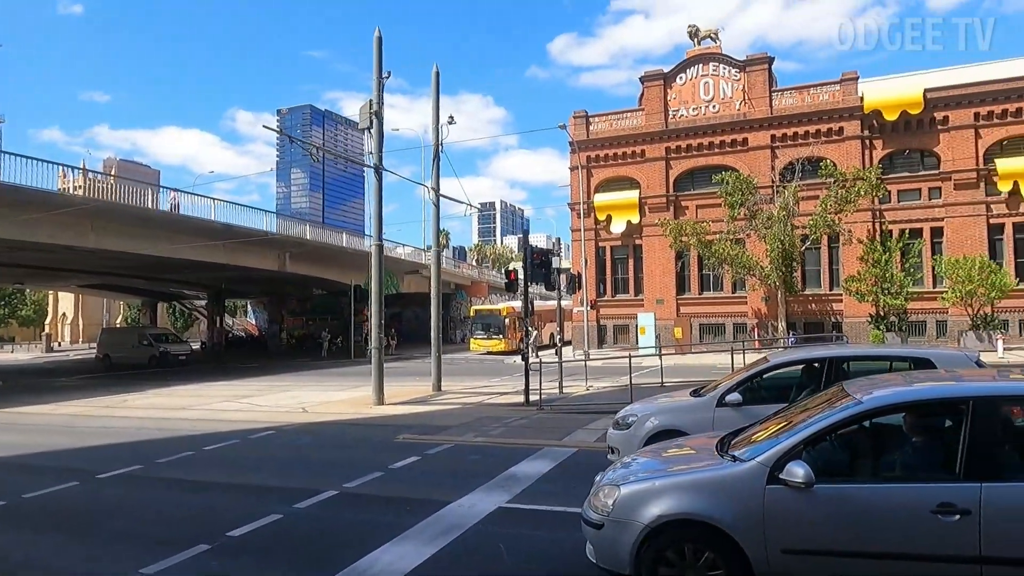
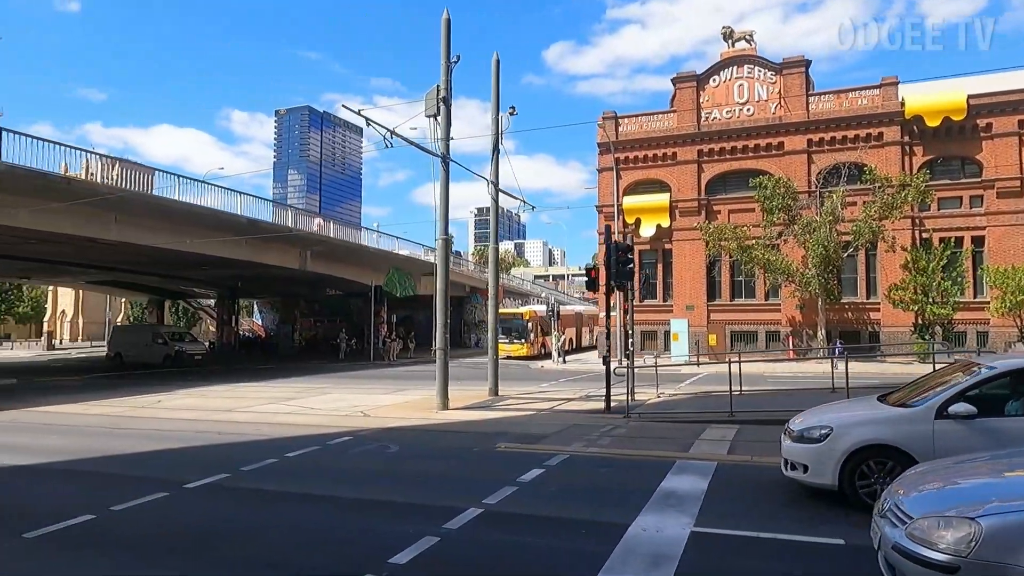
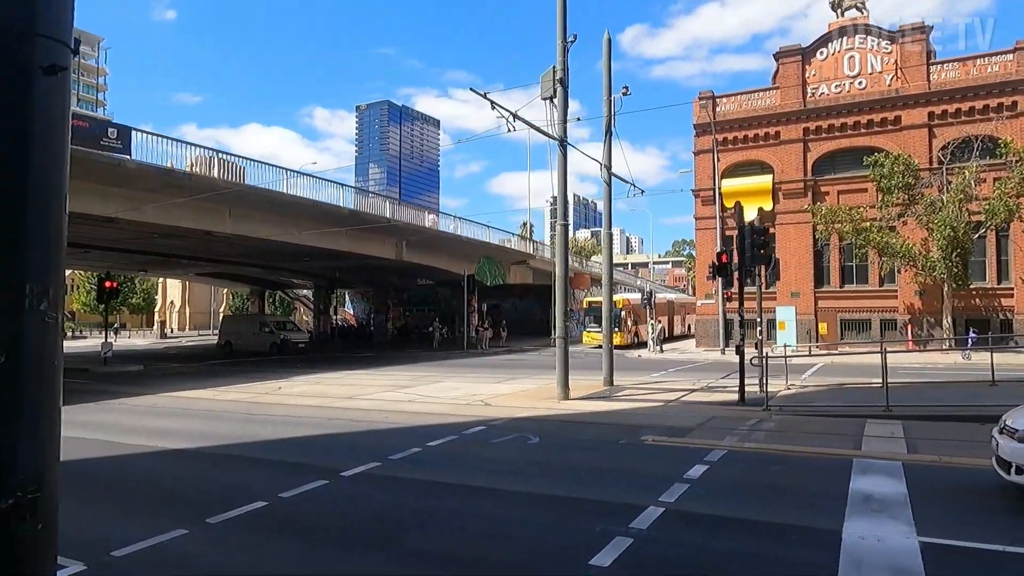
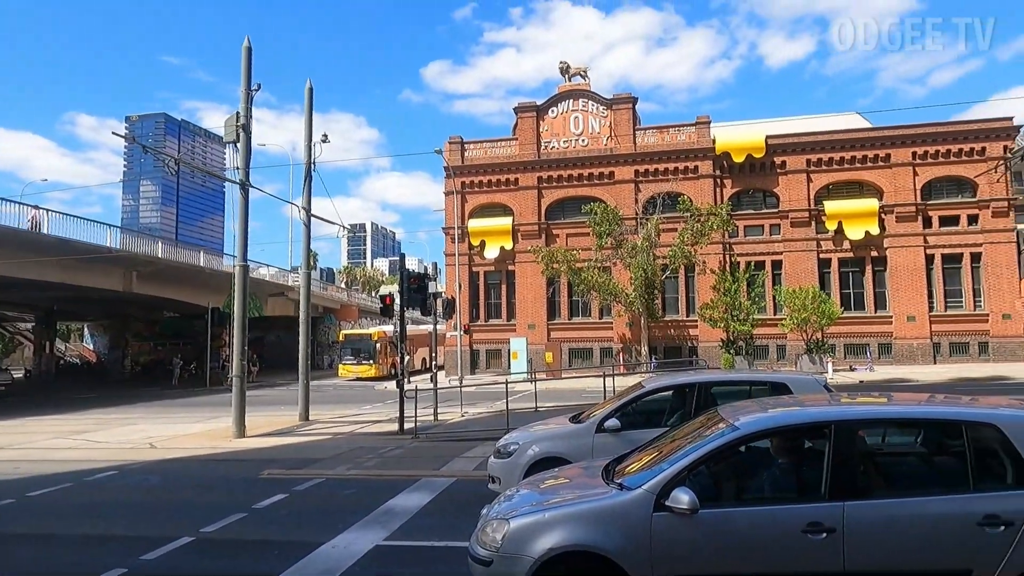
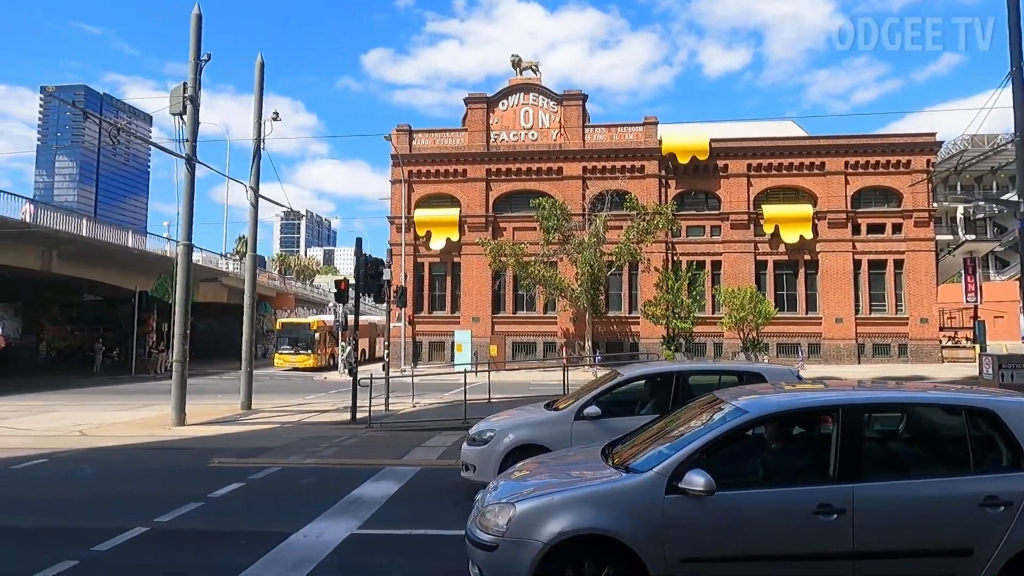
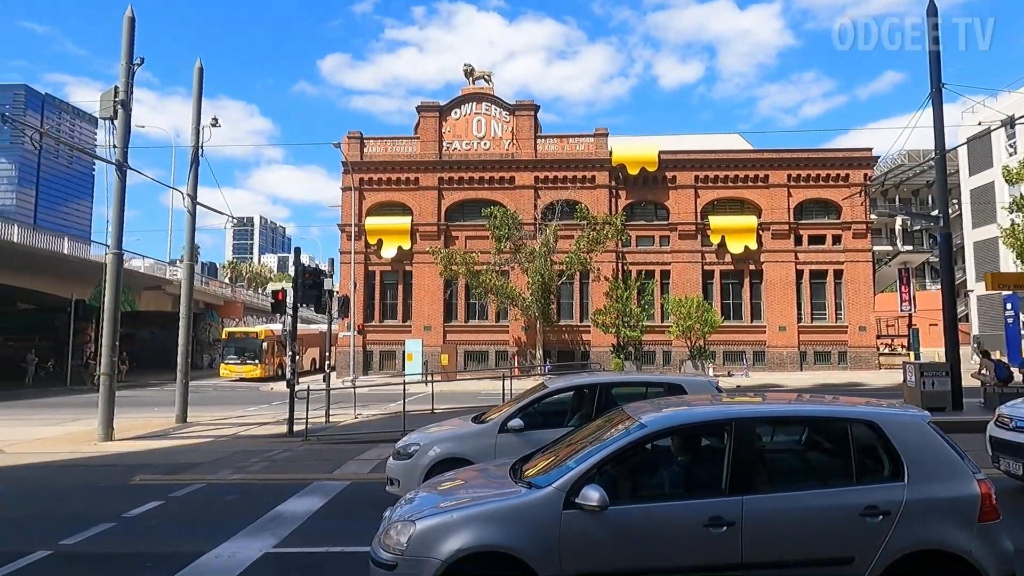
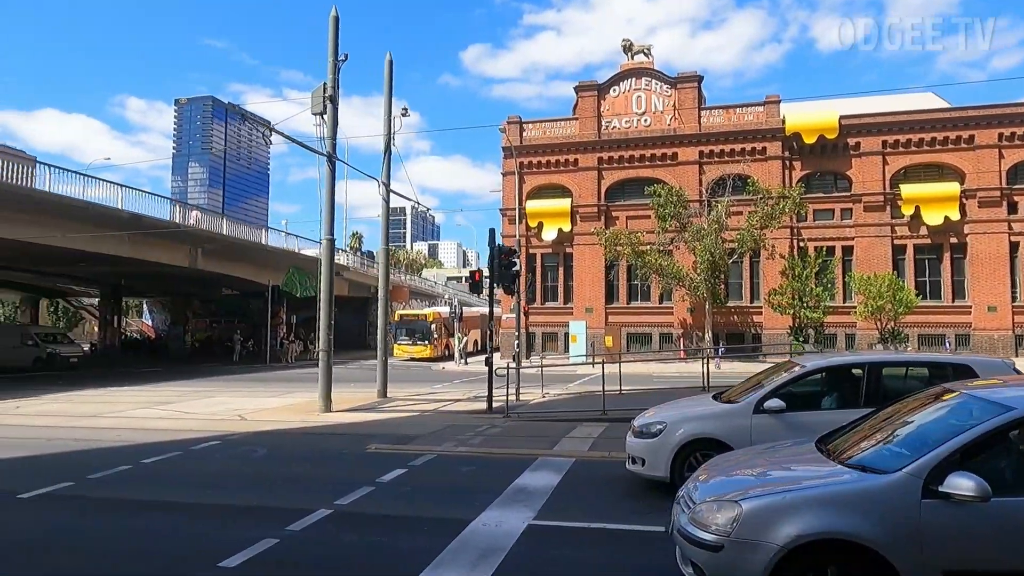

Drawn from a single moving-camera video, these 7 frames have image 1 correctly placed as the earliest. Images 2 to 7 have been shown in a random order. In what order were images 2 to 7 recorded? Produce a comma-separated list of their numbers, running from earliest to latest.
4, 6, 5, 7, 2, 3
